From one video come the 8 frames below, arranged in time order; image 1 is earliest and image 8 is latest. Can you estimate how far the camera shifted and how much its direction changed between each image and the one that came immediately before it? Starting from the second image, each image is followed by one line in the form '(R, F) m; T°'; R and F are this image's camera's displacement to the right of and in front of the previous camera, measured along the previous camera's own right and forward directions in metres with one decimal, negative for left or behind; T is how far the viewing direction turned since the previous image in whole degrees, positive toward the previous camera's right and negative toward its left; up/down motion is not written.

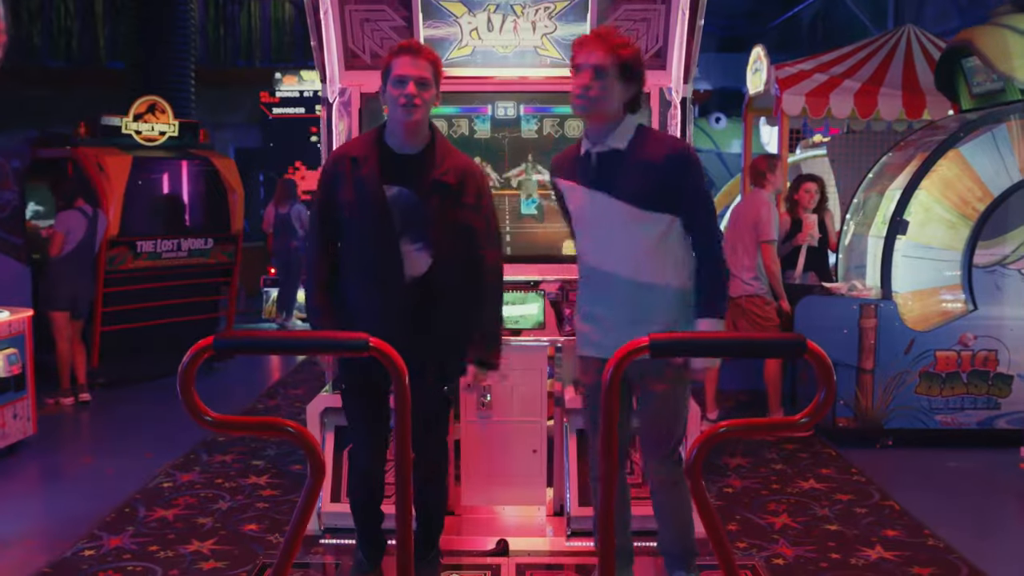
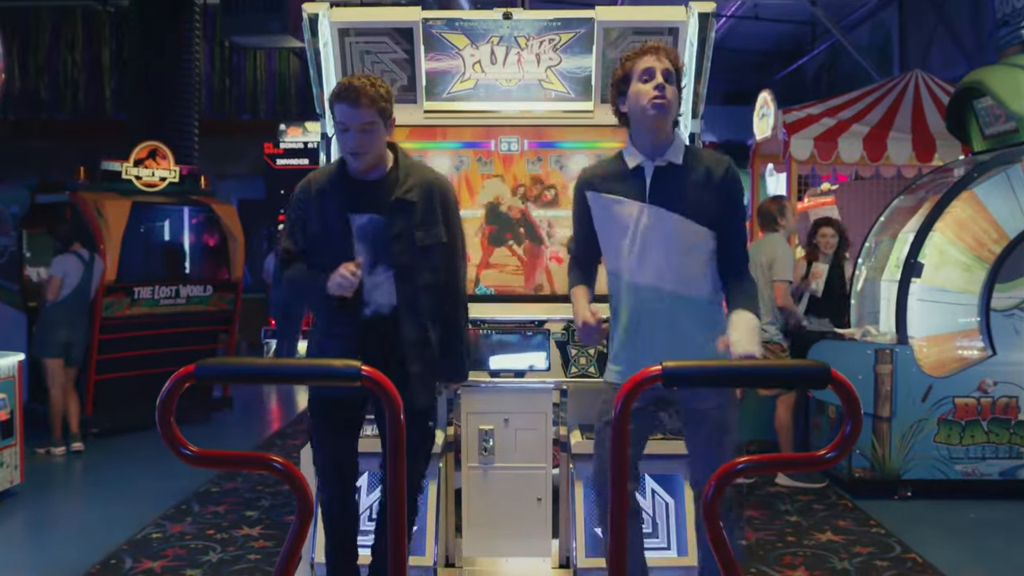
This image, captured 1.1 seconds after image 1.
(0.0, +0.1) m; 0°
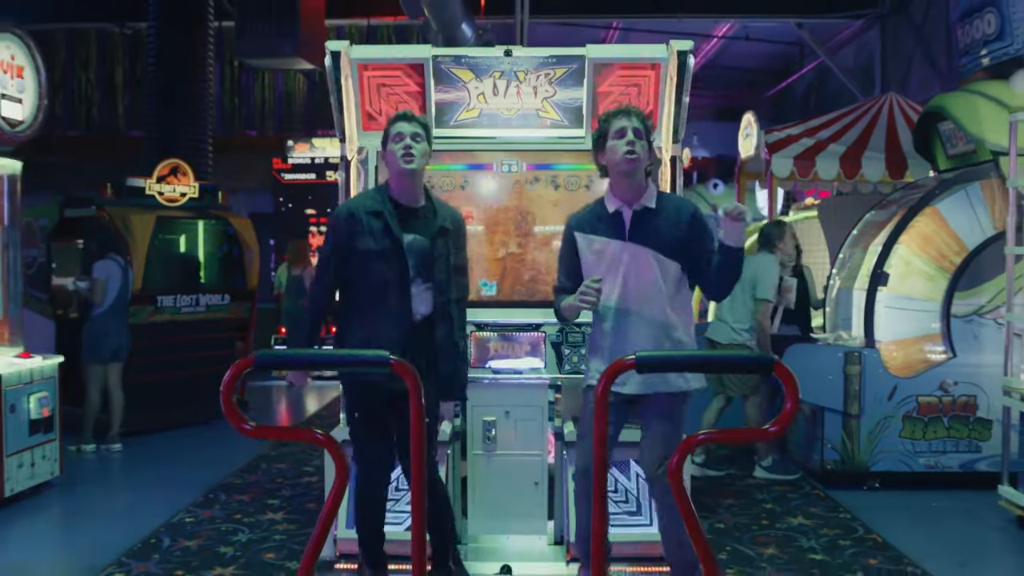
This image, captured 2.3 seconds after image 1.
(0.0, -0.4) m; 0°
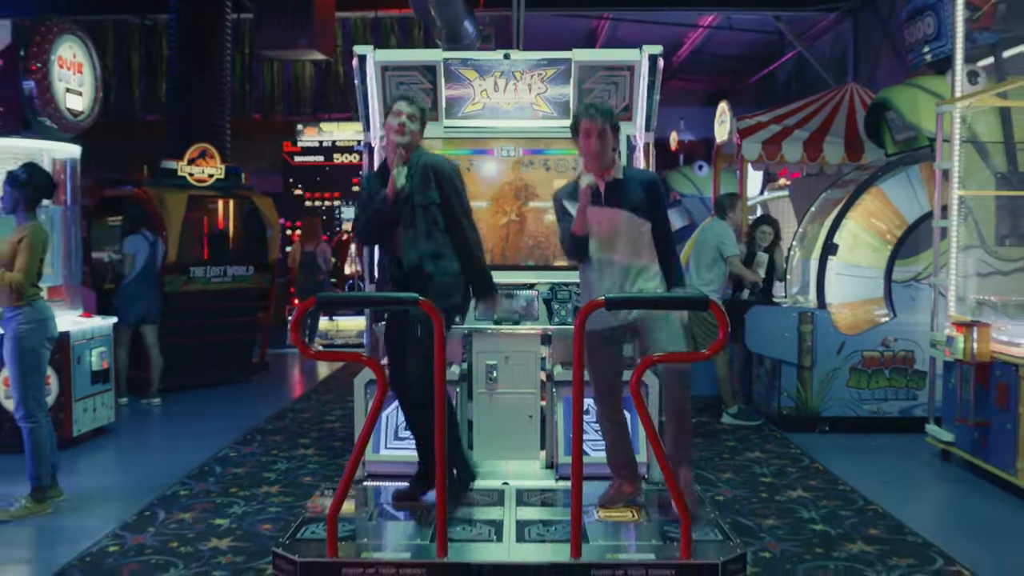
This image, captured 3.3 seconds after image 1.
(0.0, -0.7) m; 0°
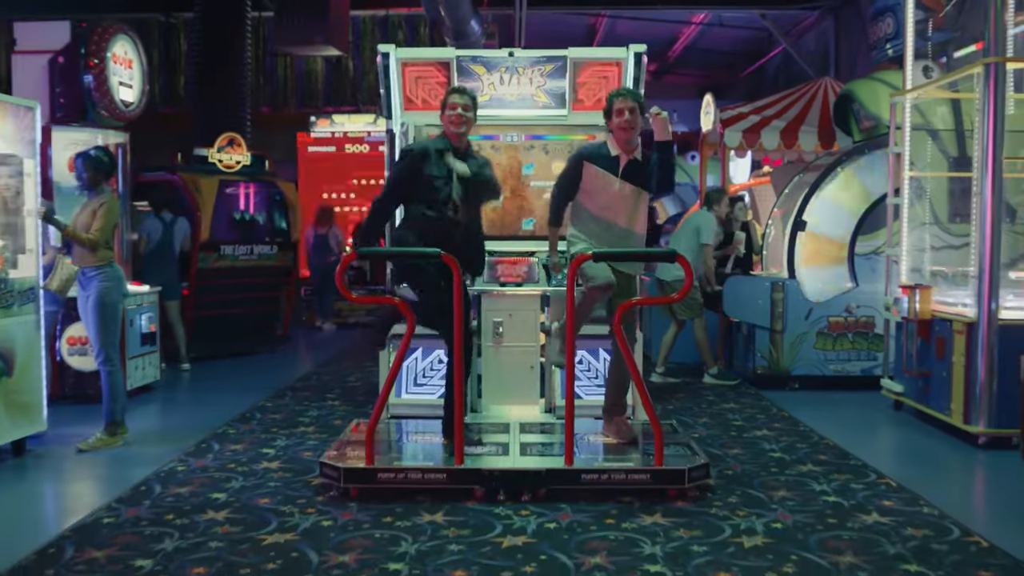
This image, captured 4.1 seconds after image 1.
(0.0, -0.7) m; 0°
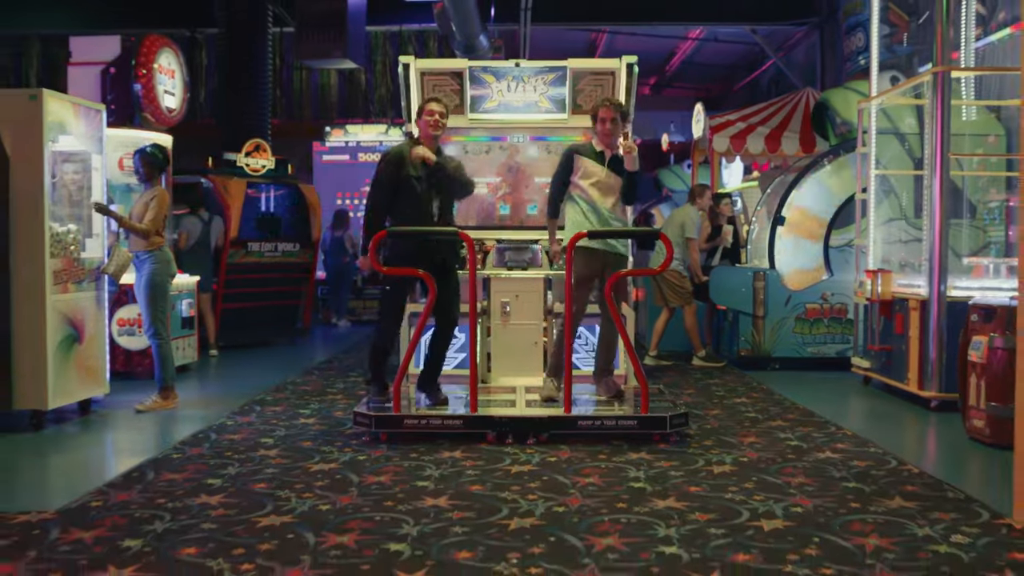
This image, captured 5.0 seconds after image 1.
(0.0, -0.6) m; 0°
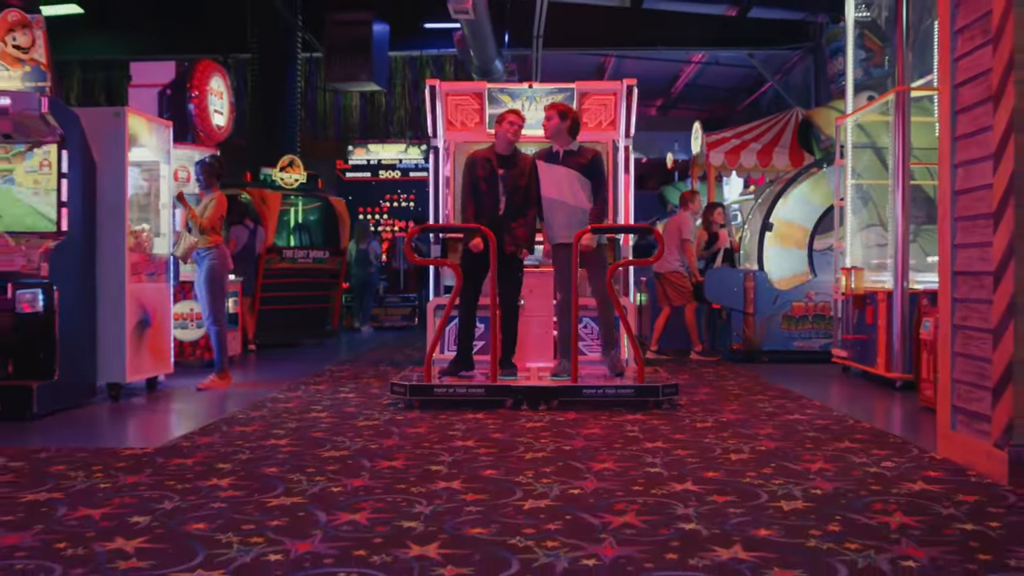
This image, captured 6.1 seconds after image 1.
(0.0, -0.7) m; -1°
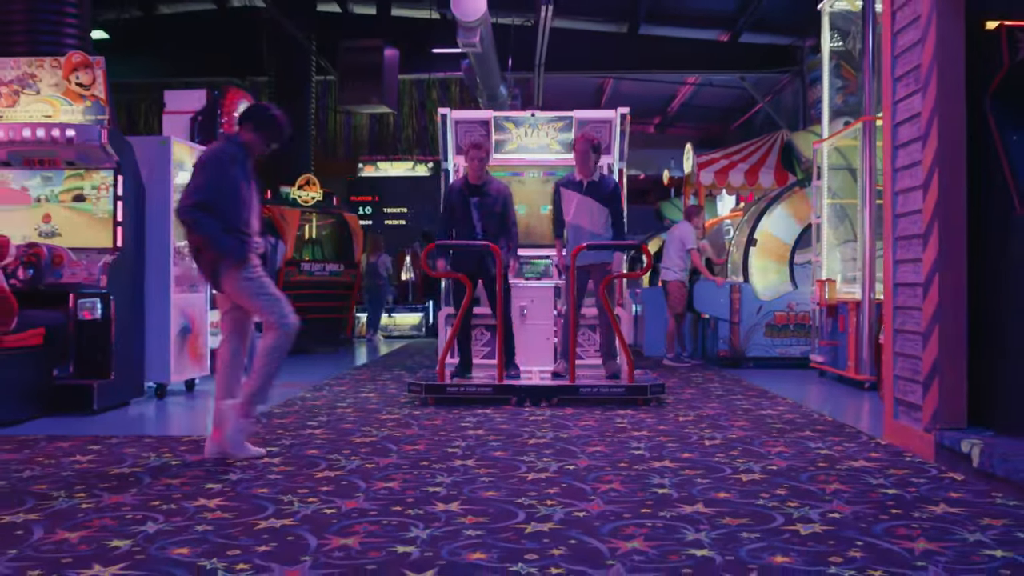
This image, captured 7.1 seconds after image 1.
(0.0, -0.6) m; 0°
